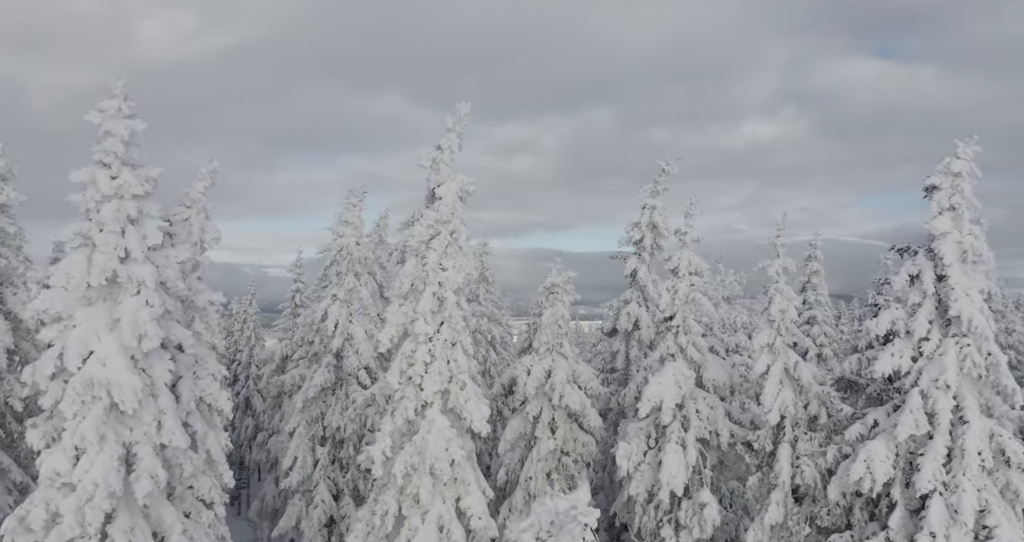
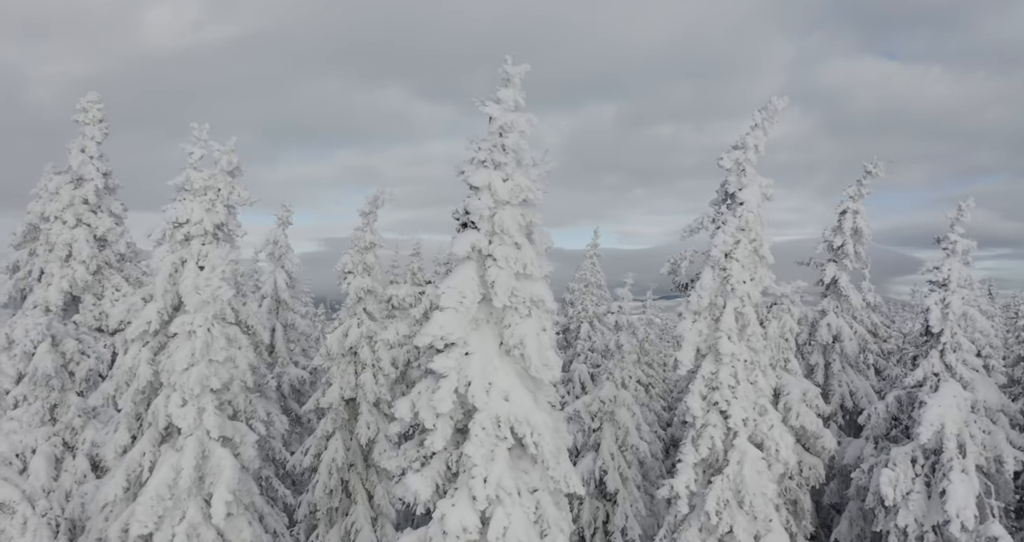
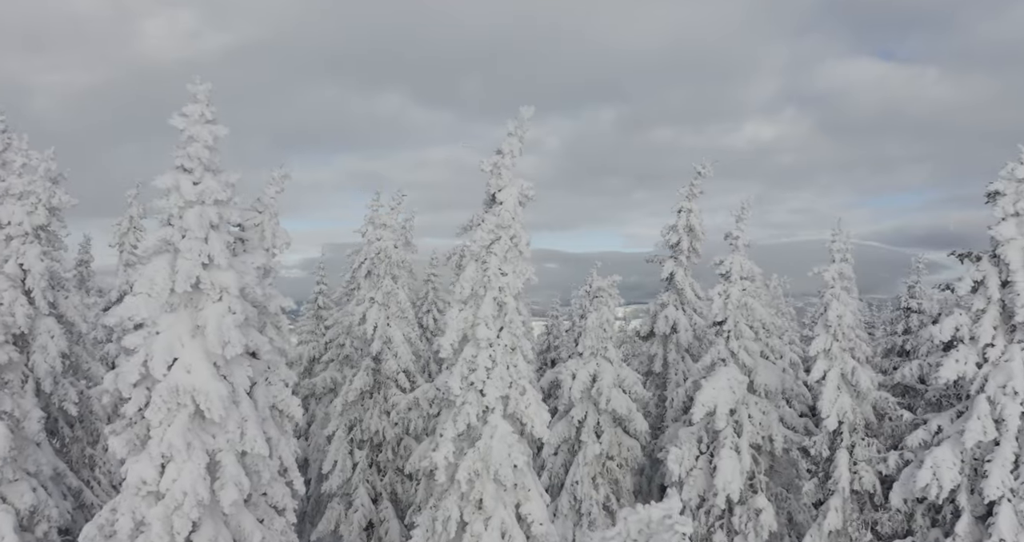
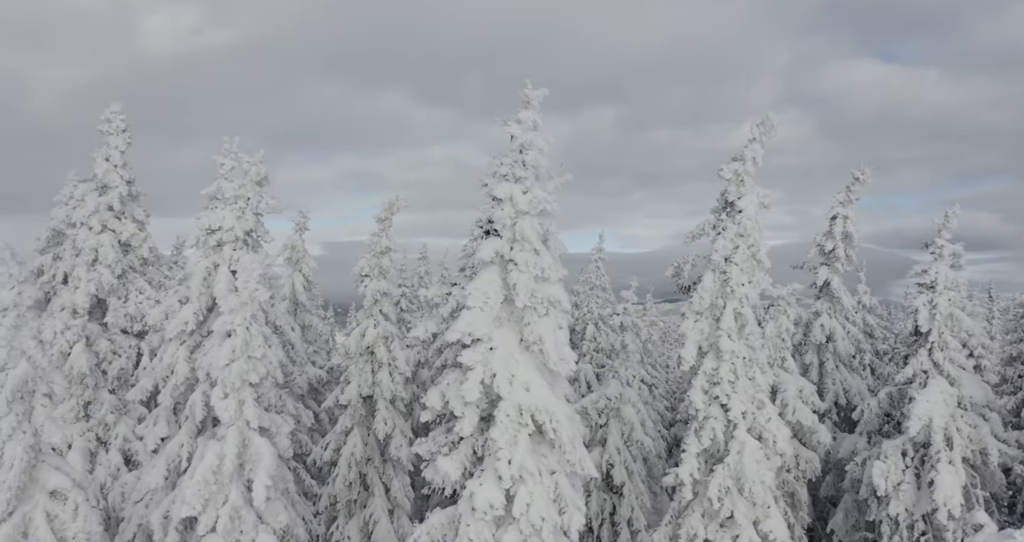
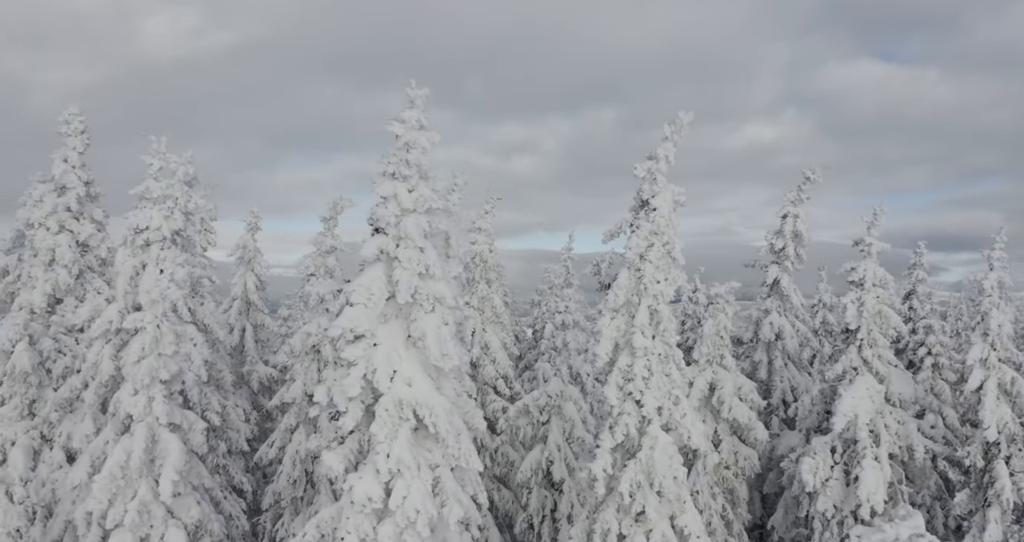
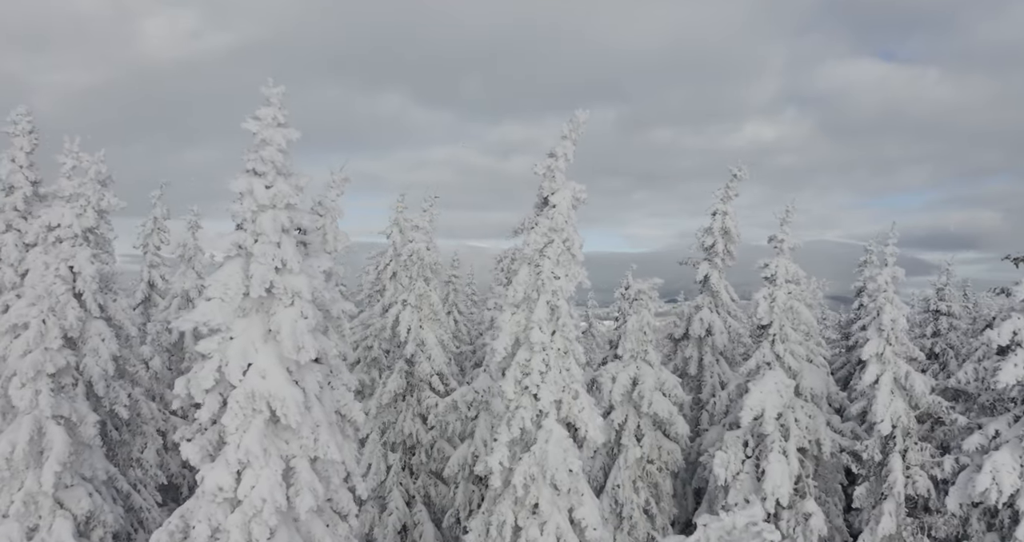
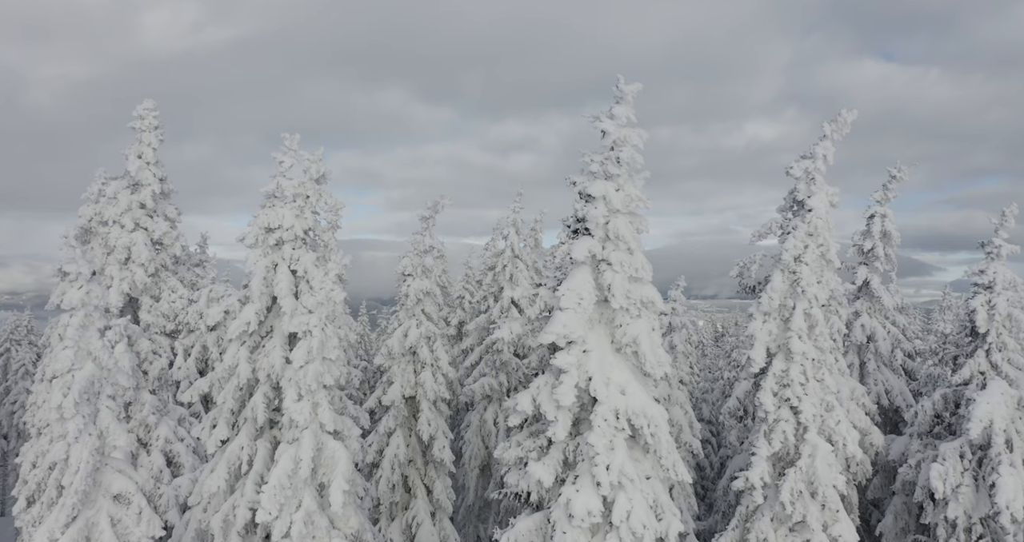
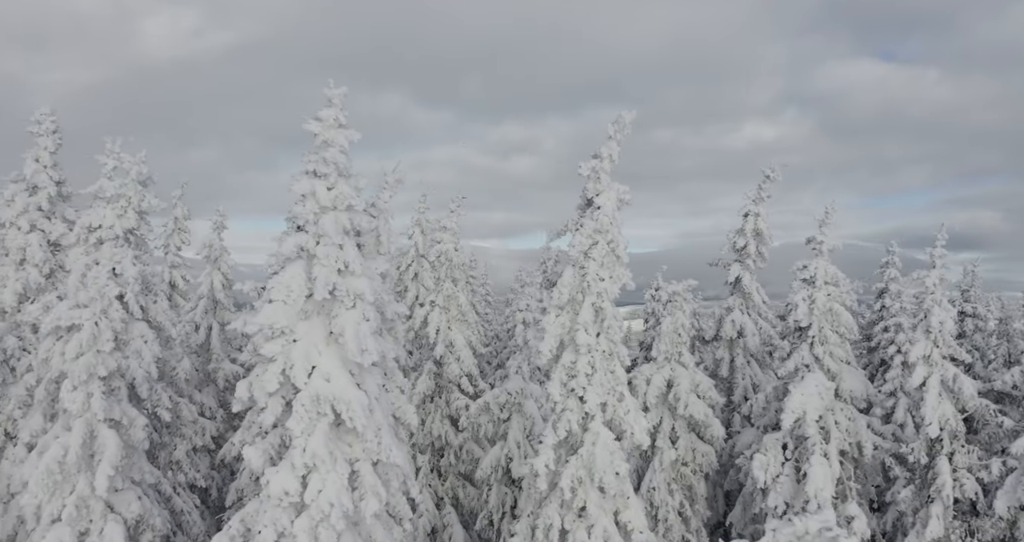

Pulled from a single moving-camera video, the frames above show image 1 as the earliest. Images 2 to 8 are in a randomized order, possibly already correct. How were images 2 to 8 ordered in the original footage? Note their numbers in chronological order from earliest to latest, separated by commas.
3, 6, 8, 5, 4, 7, 2
